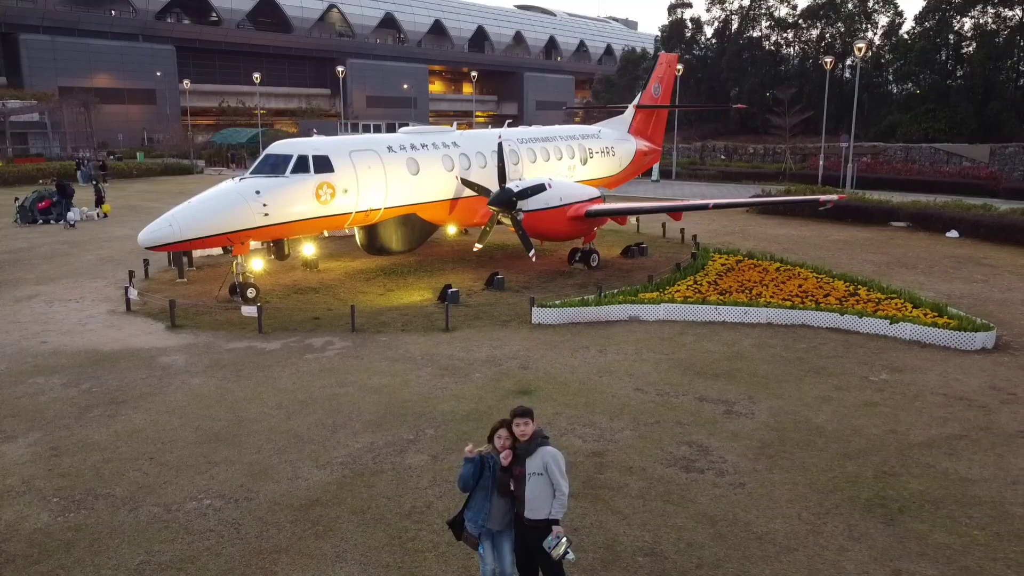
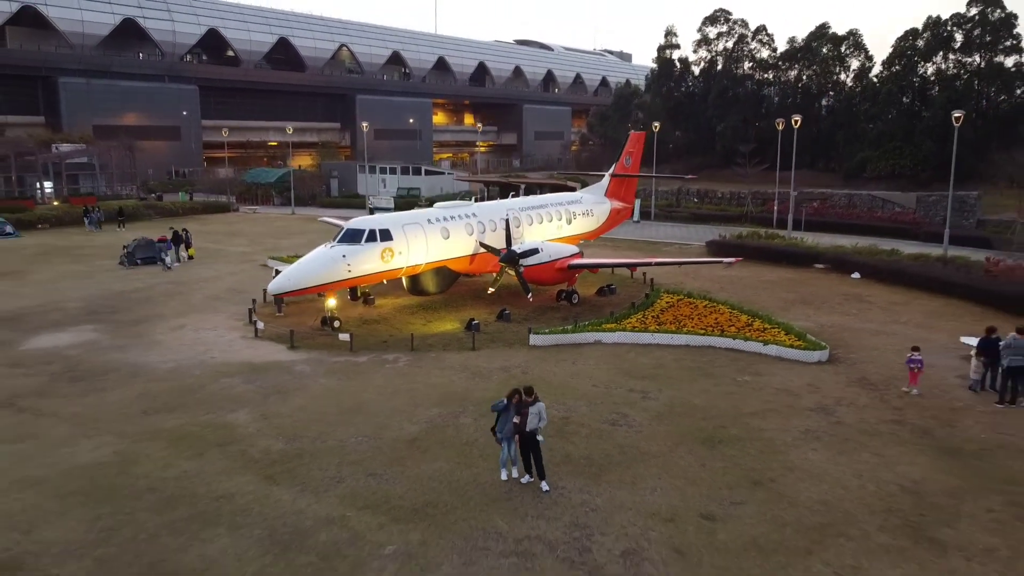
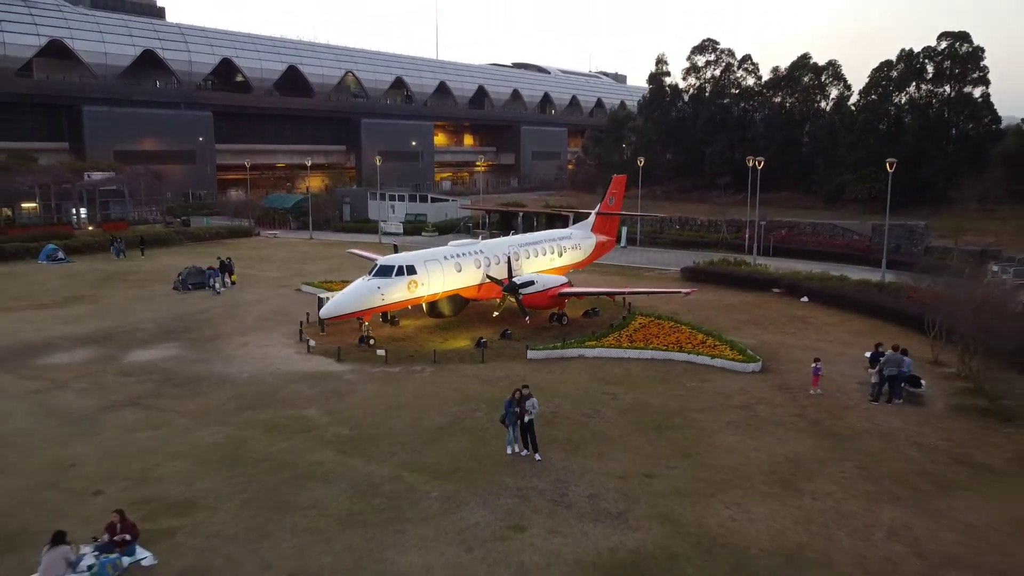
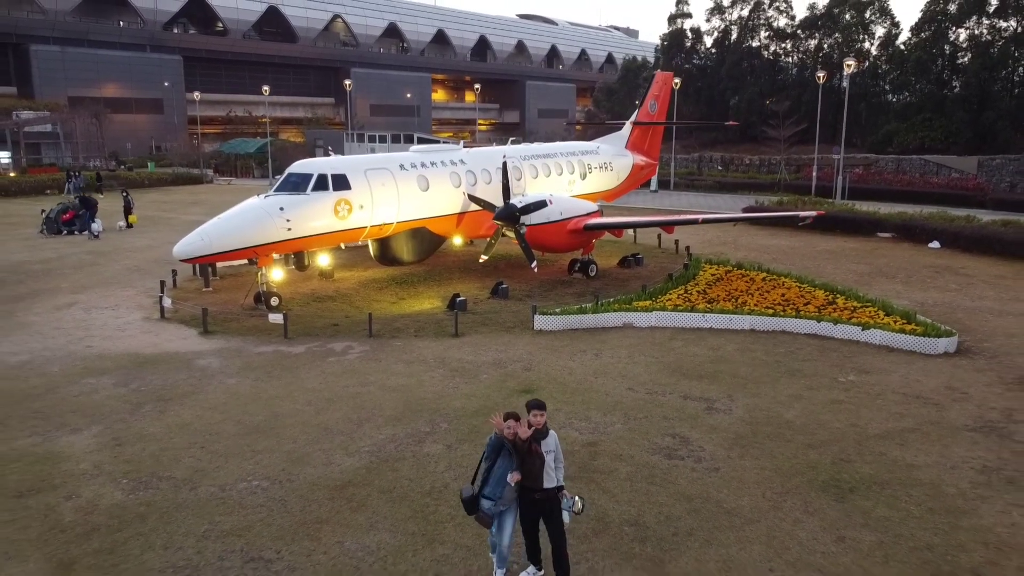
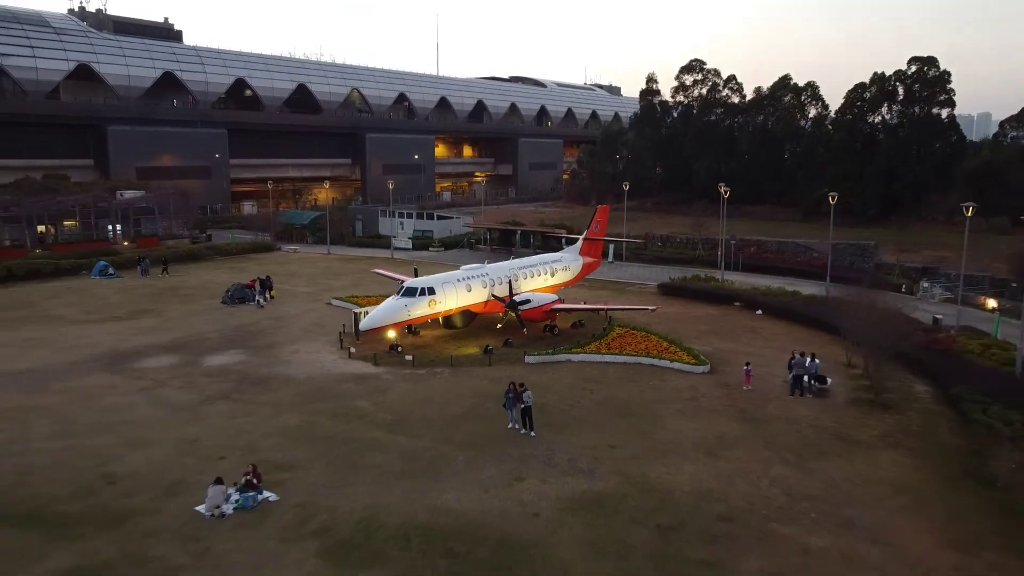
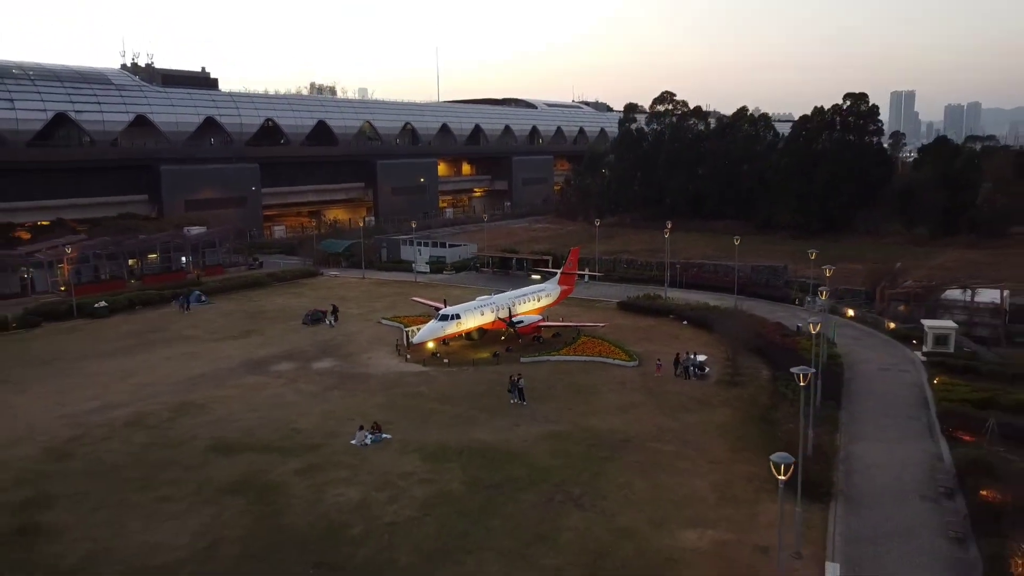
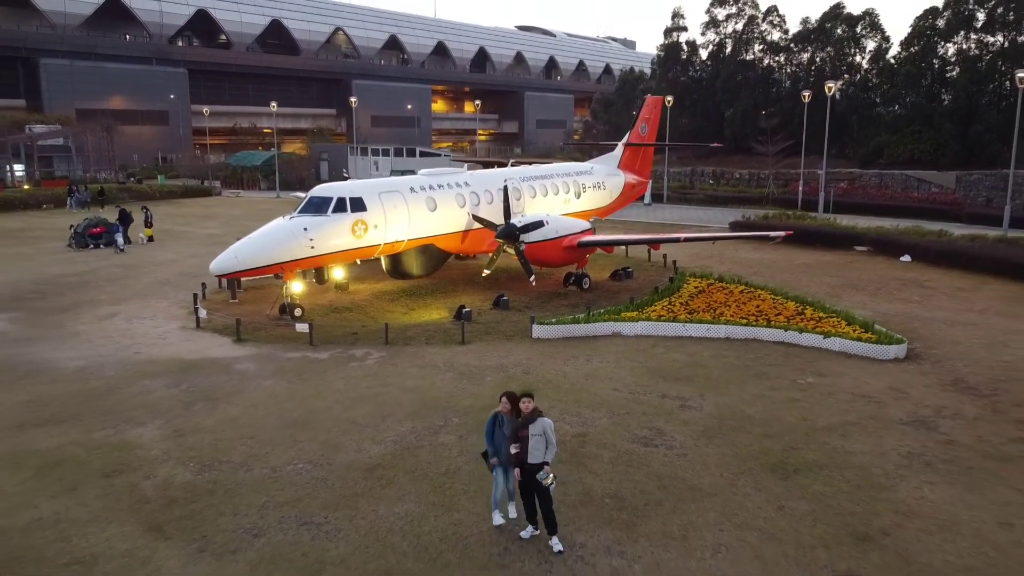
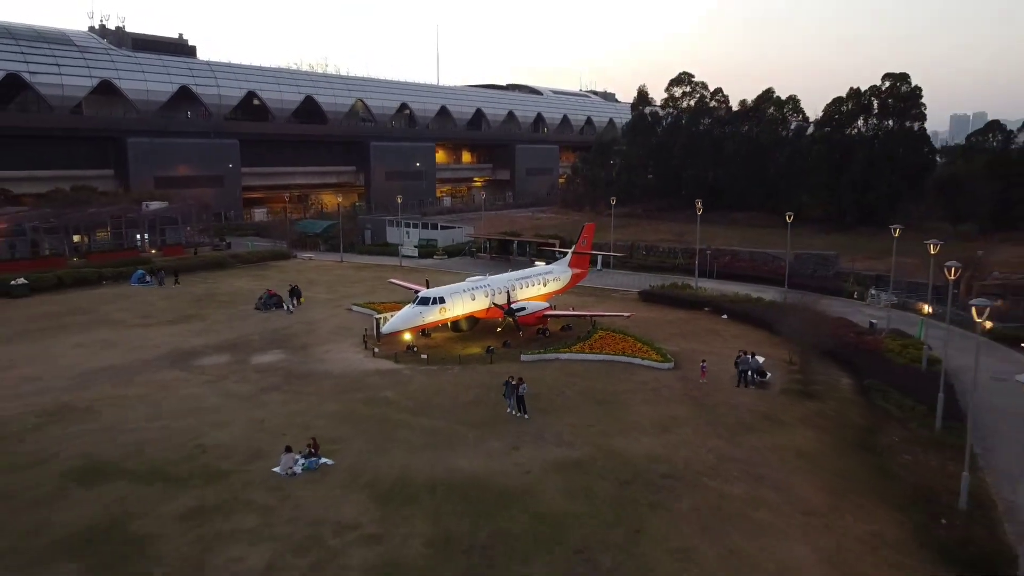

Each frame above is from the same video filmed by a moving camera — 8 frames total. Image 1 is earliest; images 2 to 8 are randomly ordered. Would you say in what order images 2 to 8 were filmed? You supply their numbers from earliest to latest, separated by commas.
4, 7, 2, 3, 5, 8, 6
